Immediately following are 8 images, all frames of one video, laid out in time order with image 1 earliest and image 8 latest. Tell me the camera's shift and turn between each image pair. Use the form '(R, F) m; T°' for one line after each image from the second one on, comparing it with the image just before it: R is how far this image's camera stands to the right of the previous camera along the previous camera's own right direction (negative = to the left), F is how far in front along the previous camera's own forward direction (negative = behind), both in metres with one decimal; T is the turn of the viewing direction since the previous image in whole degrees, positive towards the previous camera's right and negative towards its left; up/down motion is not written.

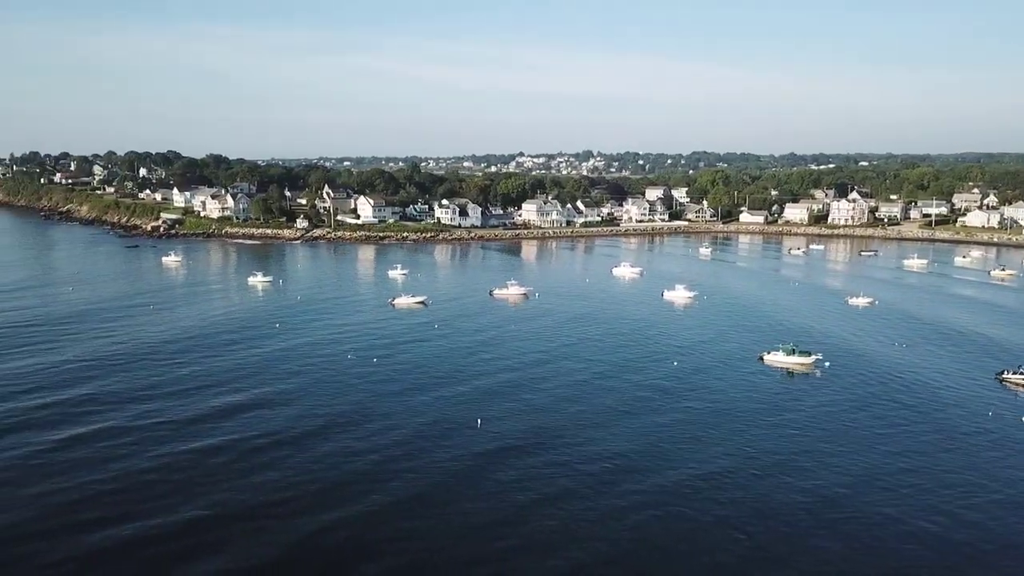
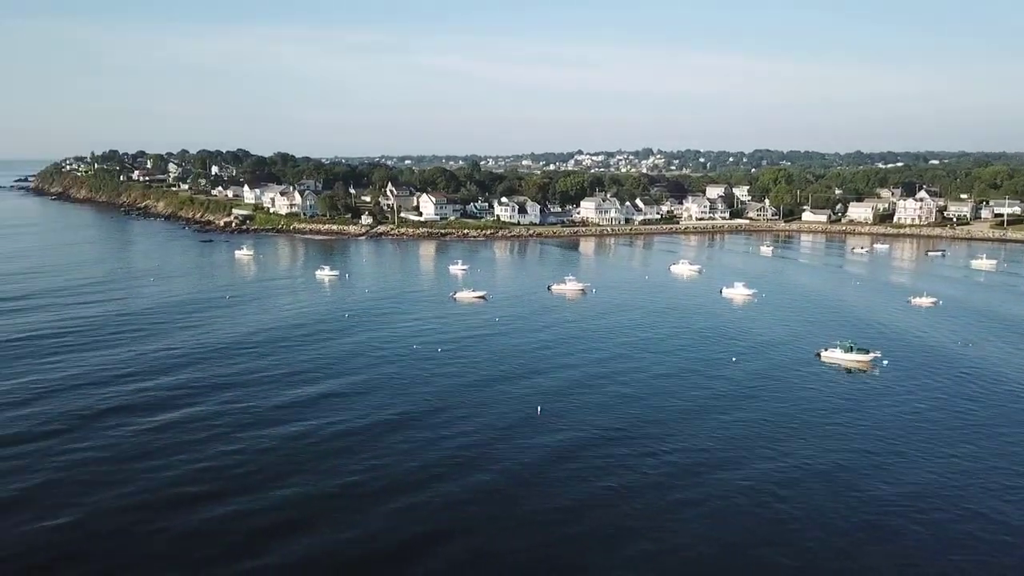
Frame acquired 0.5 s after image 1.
(-0.1, -0.6) m; -4°
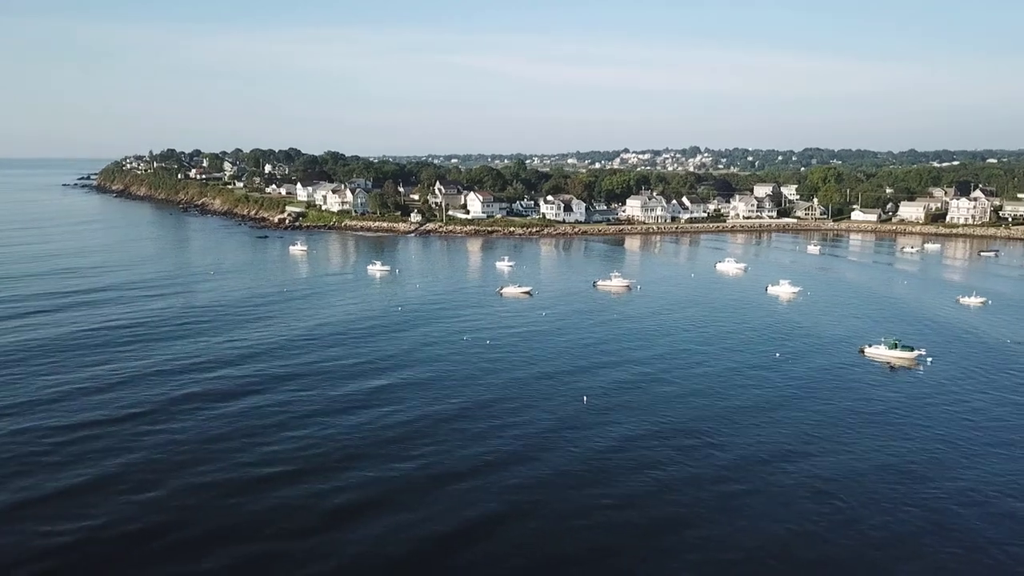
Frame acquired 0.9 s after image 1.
(-0.1, -0.6) m; -3°
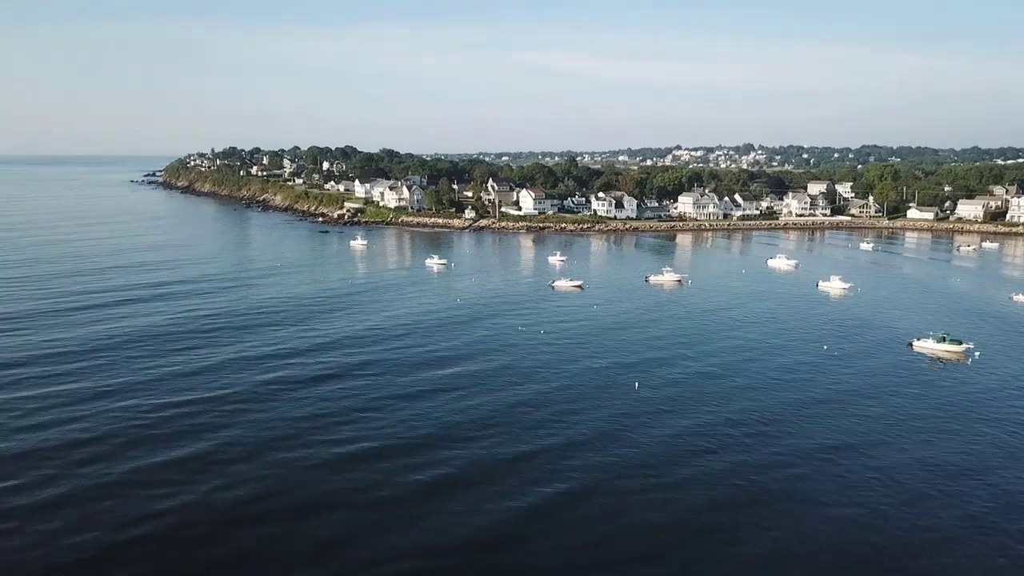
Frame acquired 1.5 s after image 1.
(-0.2, -0.9) m; -3°
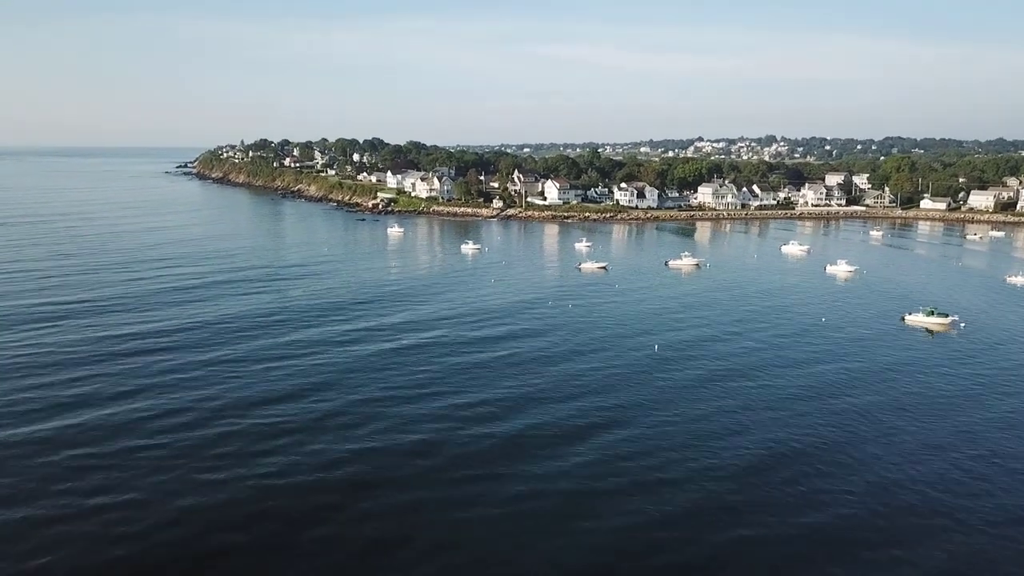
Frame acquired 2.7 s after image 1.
(-0.4, -2.4) m; -1°
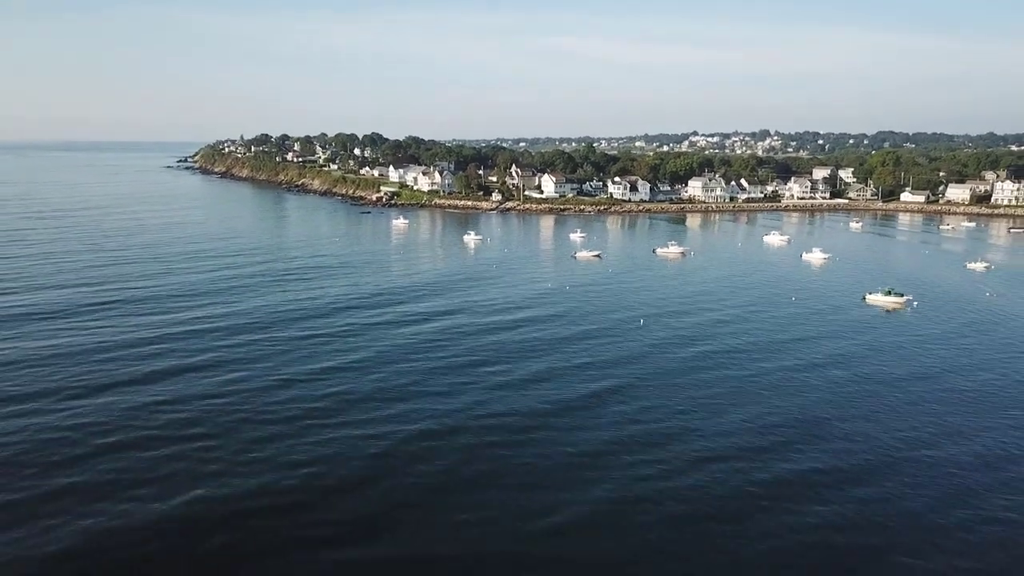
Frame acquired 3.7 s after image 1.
(-0.2, -2.3) m; 0°
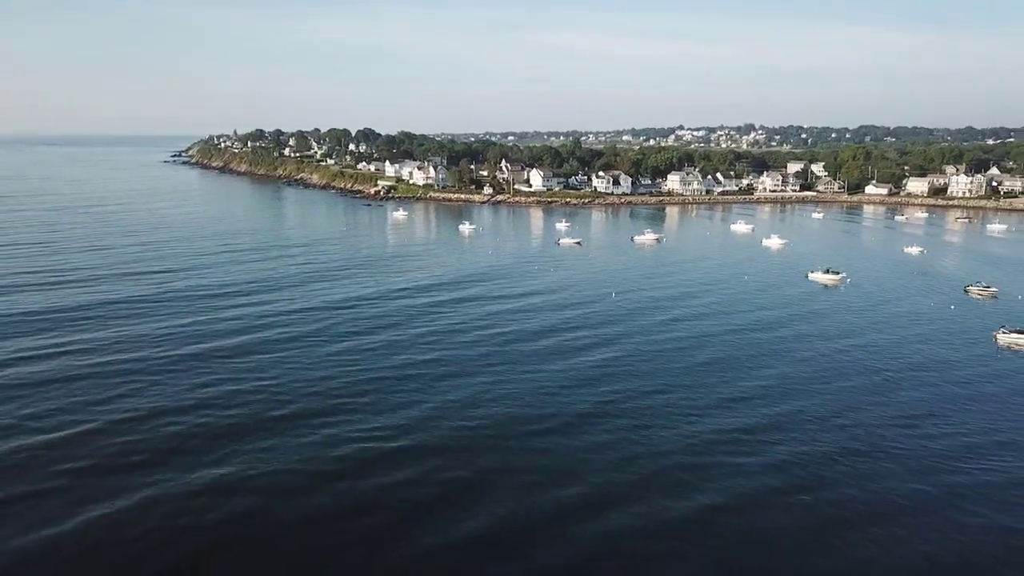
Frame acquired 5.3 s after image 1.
(-0.1, -3.6) m; +1°
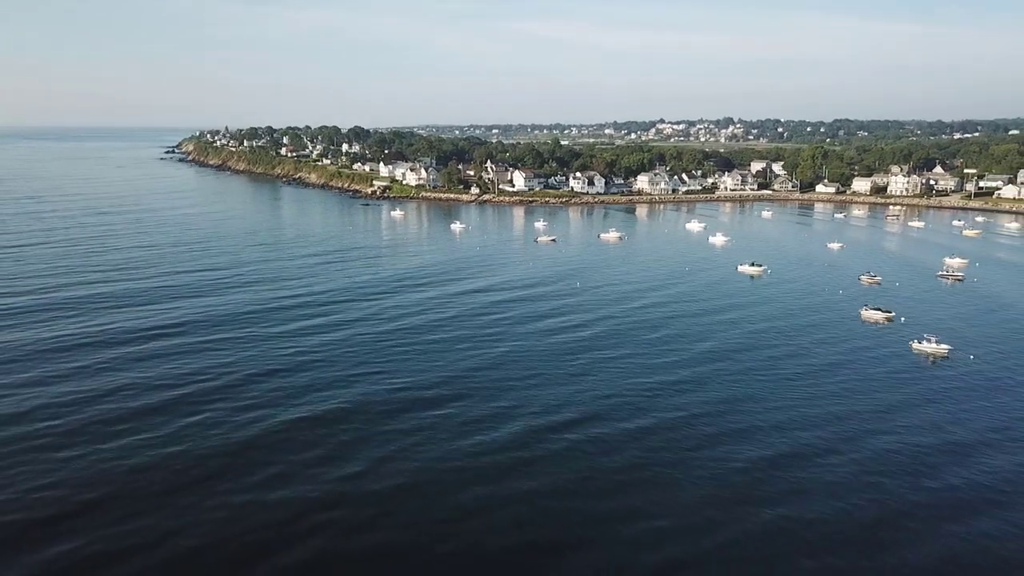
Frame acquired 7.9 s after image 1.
(0.0, -5.8) m; +1°
